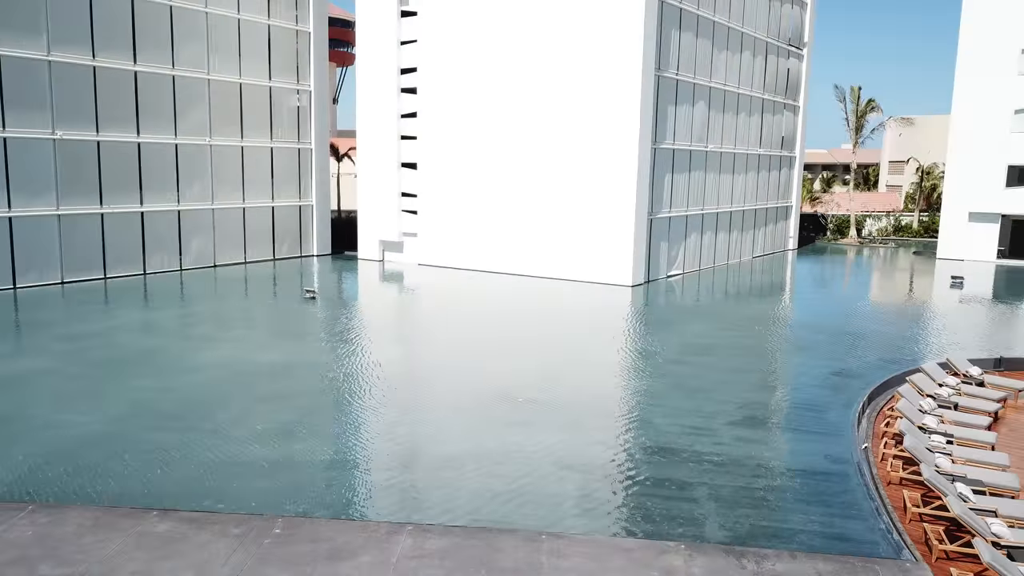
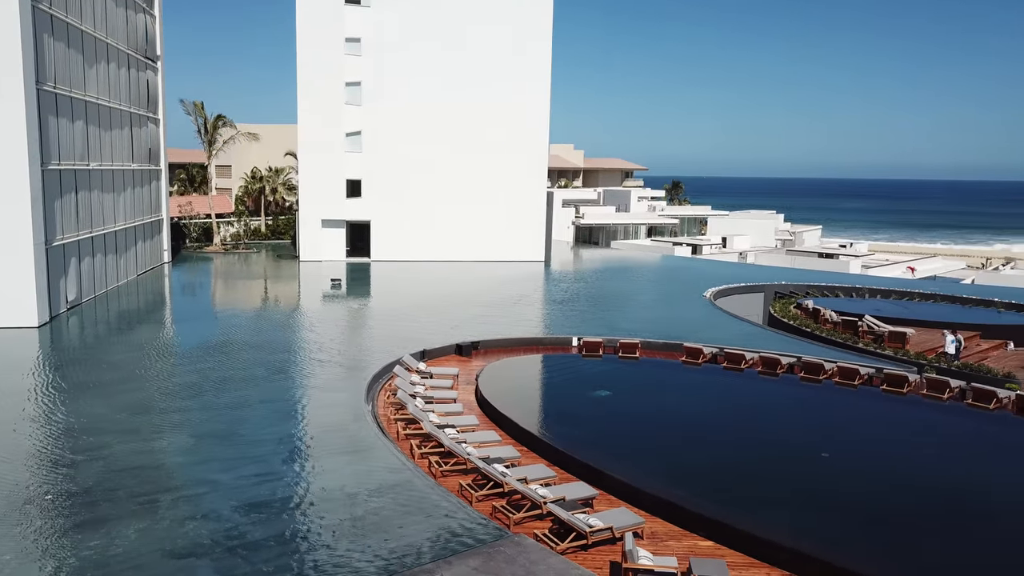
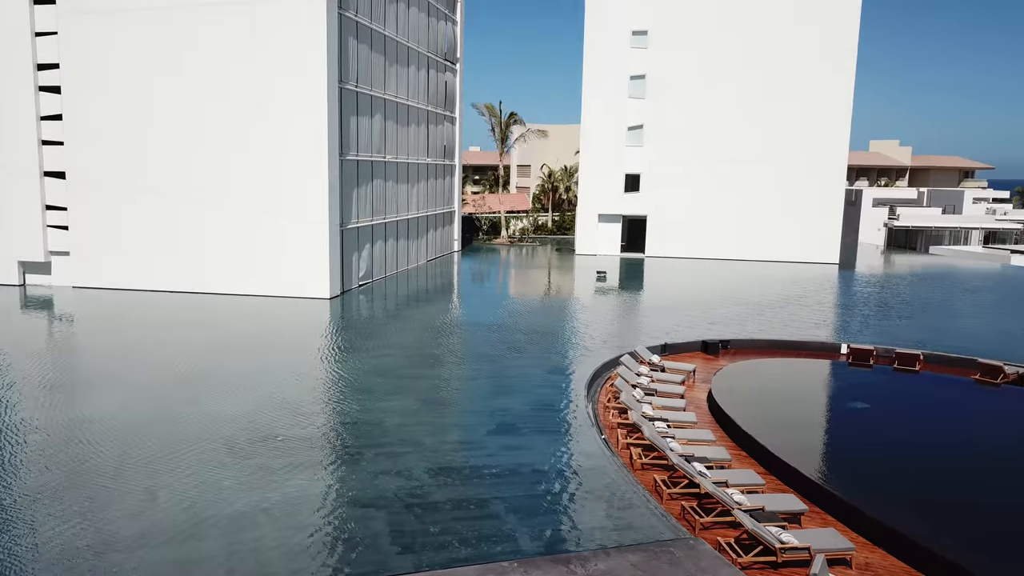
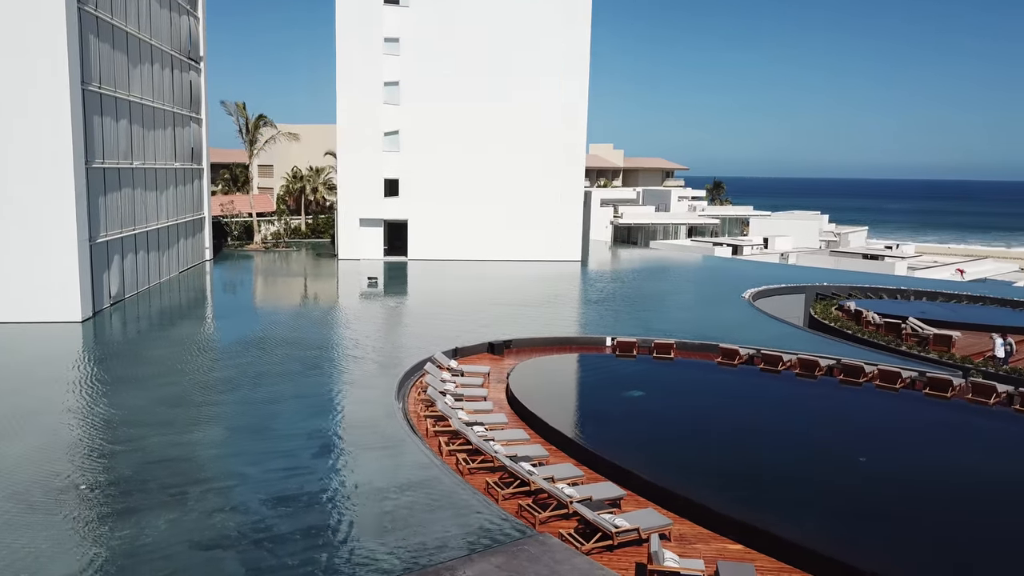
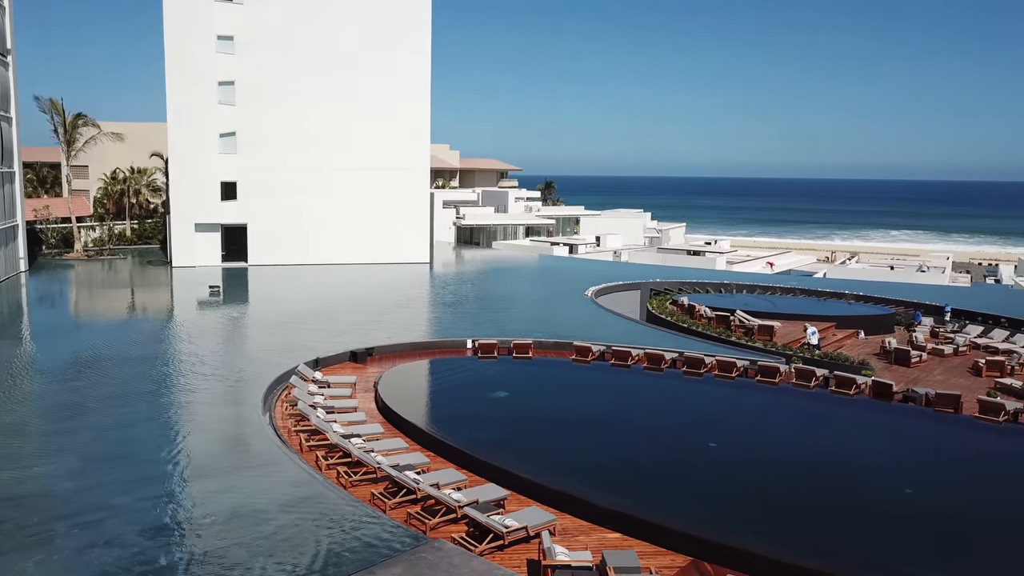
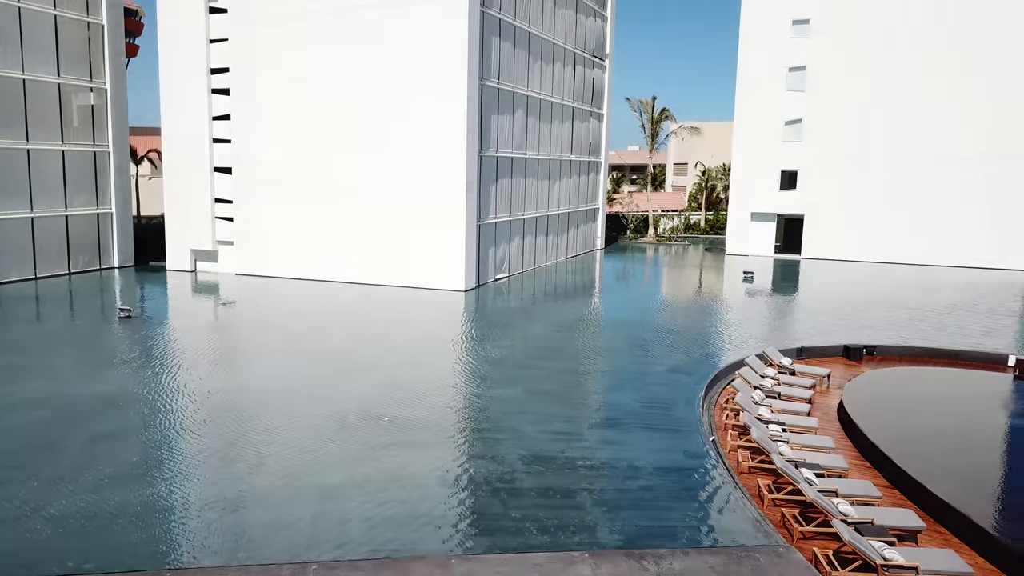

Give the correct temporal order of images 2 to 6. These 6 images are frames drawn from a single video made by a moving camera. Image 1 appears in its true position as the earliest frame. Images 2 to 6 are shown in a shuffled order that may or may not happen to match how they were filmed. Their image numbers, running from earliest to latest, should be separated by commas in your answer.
6, 3, 4, 2, 5
